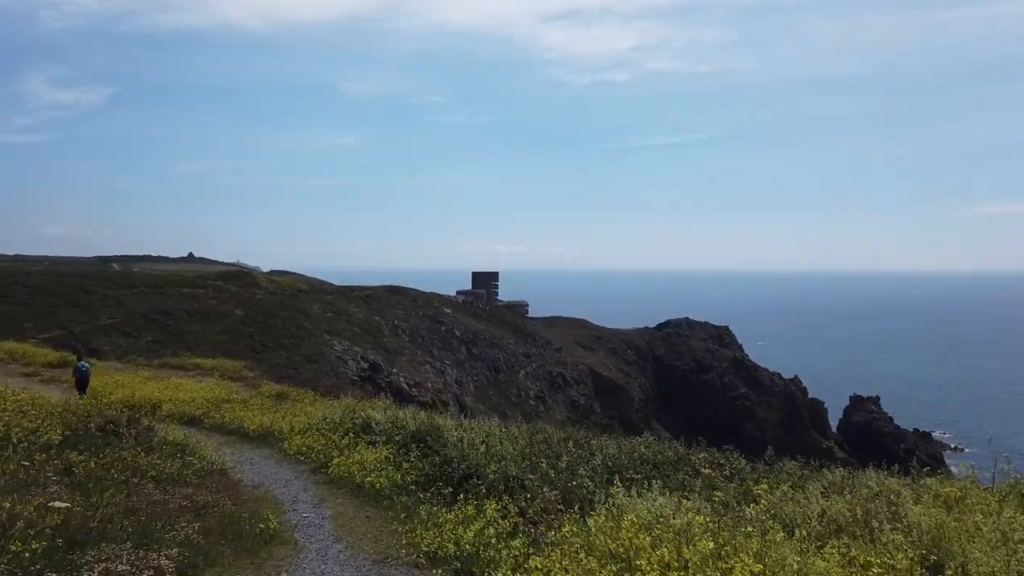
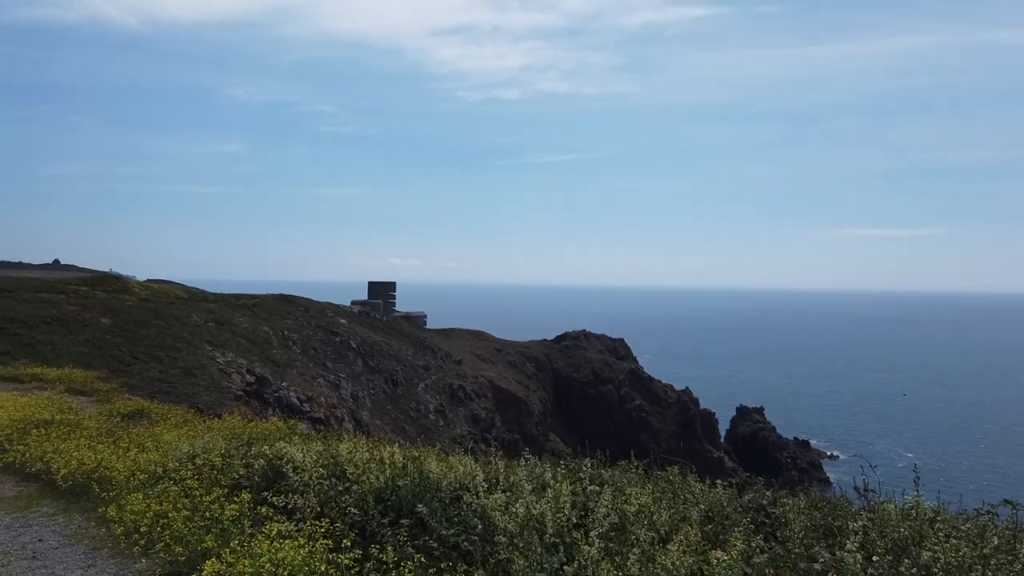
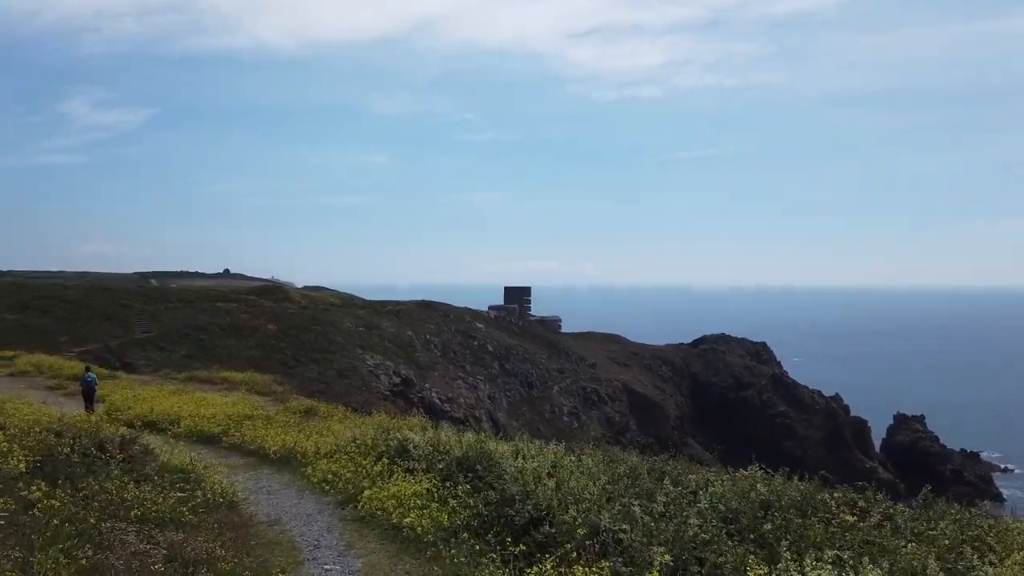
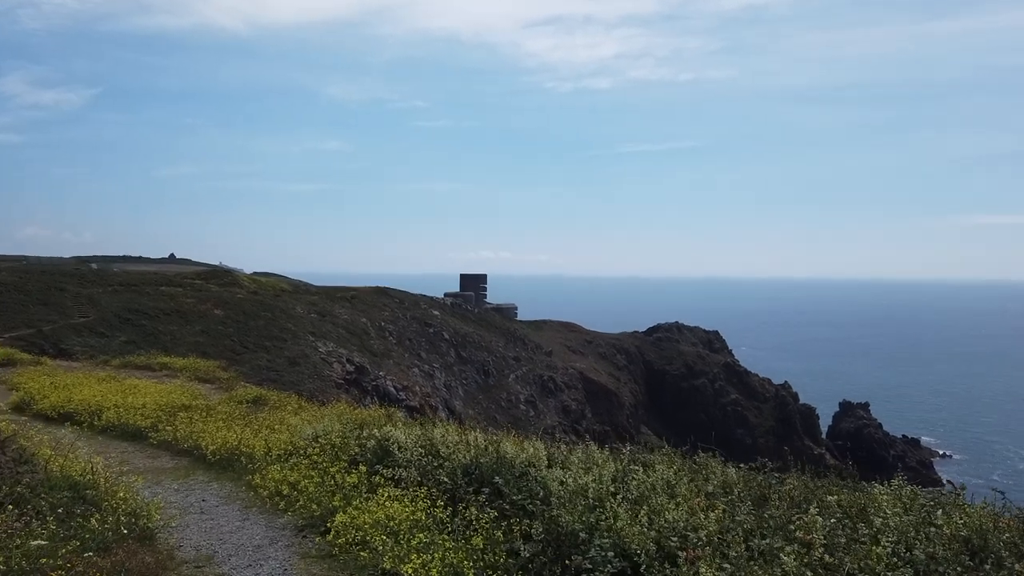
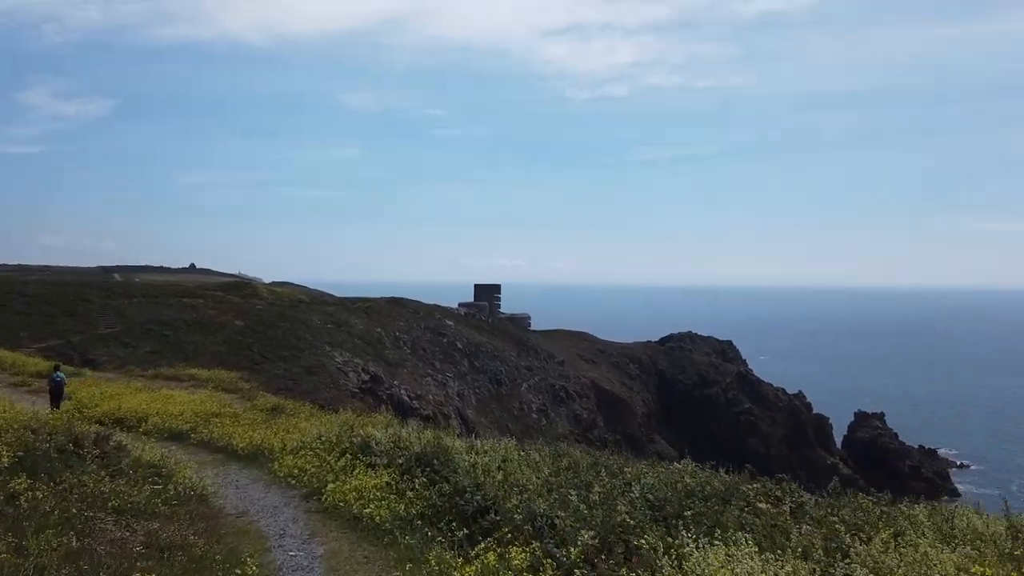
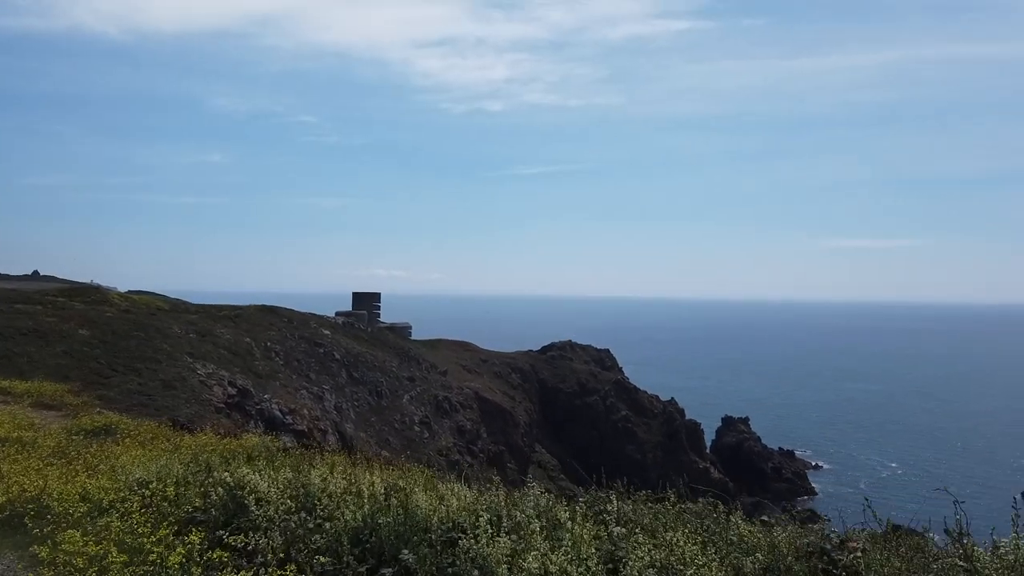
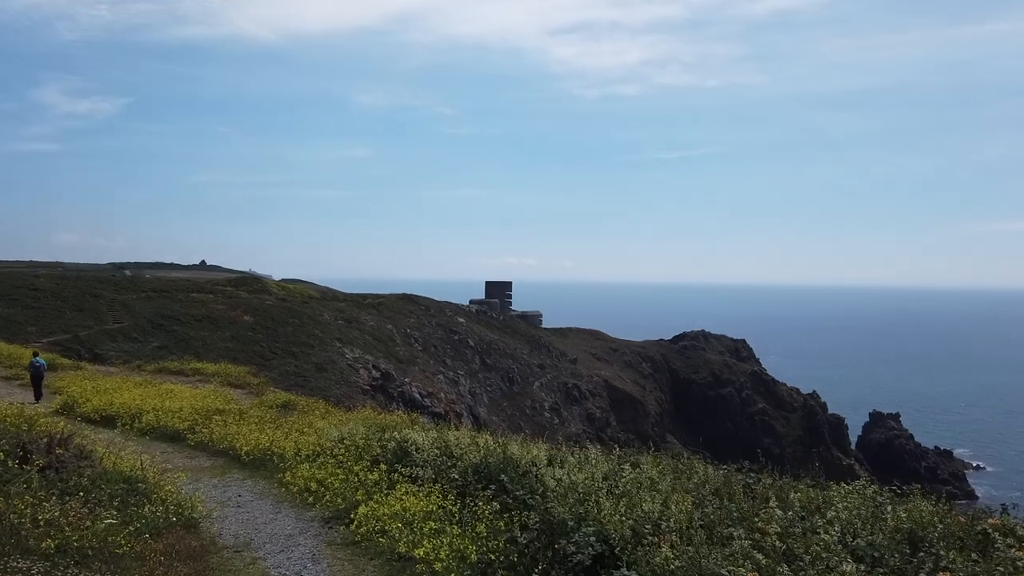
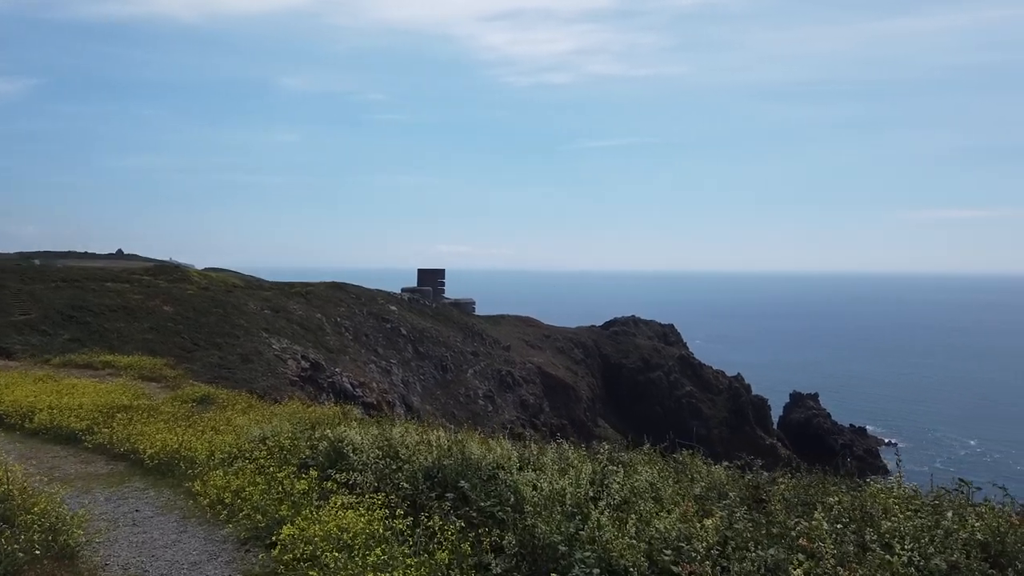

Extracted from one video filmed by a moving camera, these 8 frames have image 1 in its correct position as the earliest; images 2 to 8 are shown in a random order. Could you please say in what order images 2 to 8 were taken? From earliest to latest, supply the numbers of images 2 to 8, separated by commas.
5, 3, 7, 4, 8, 2, 6
